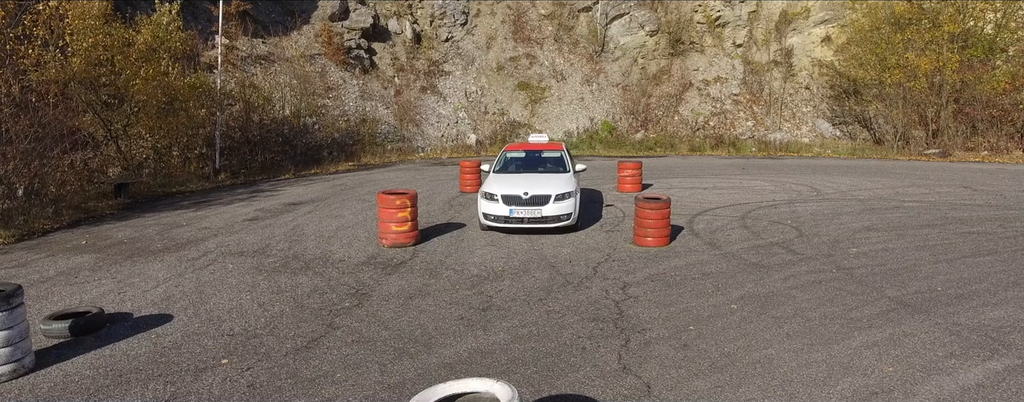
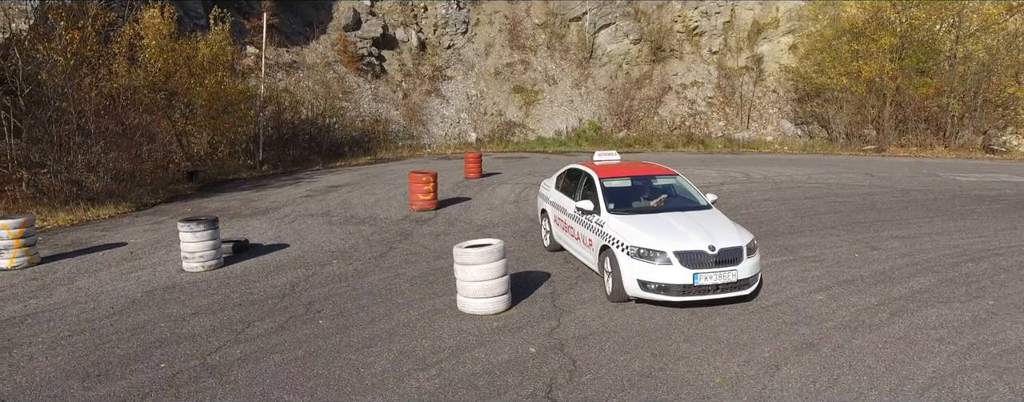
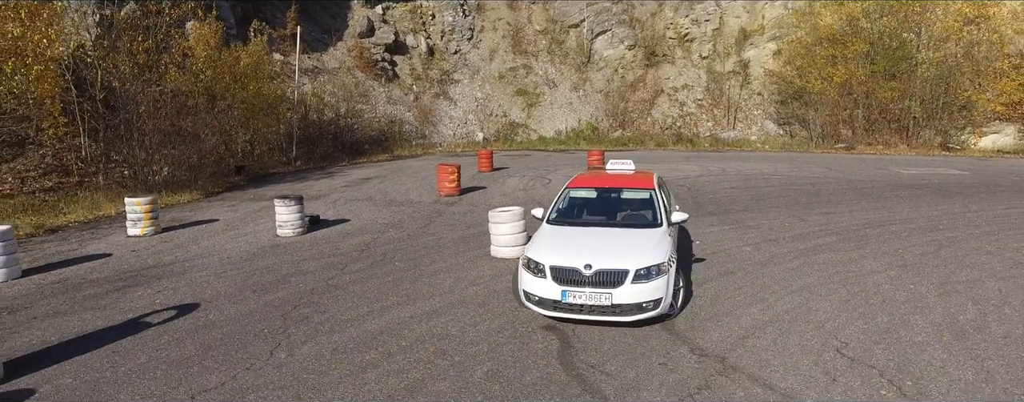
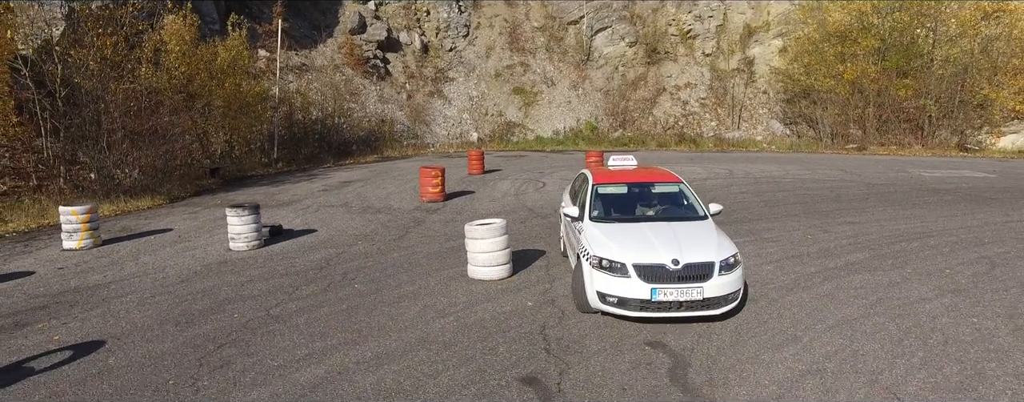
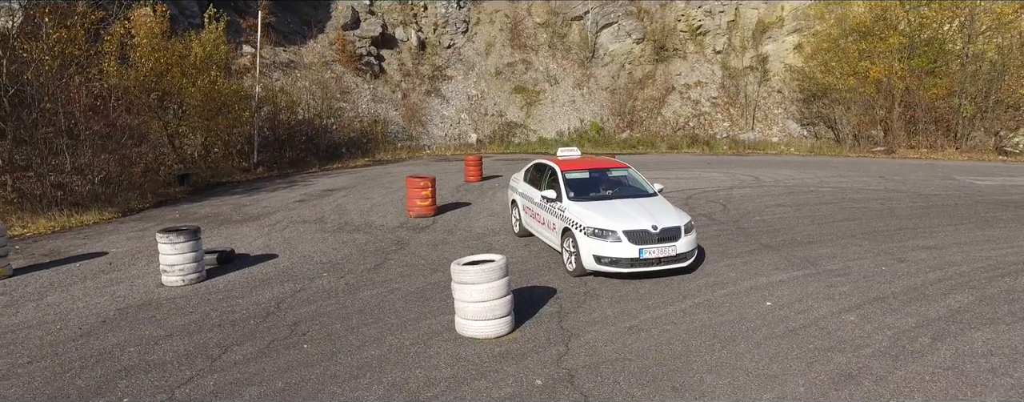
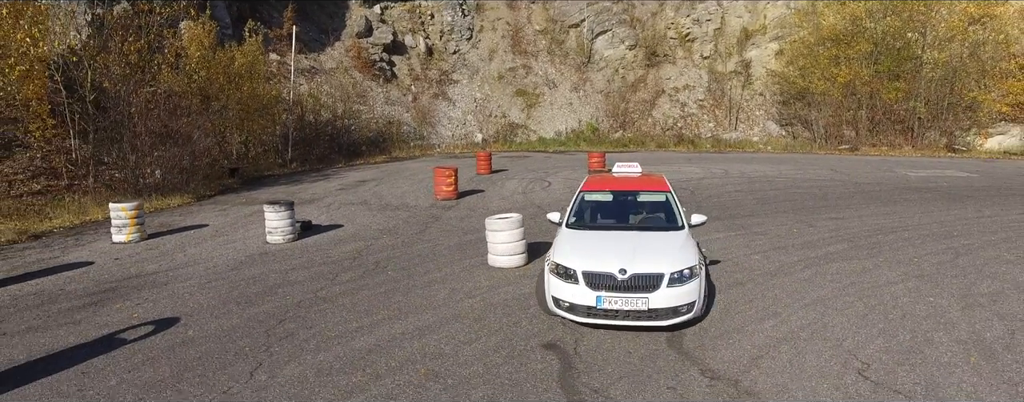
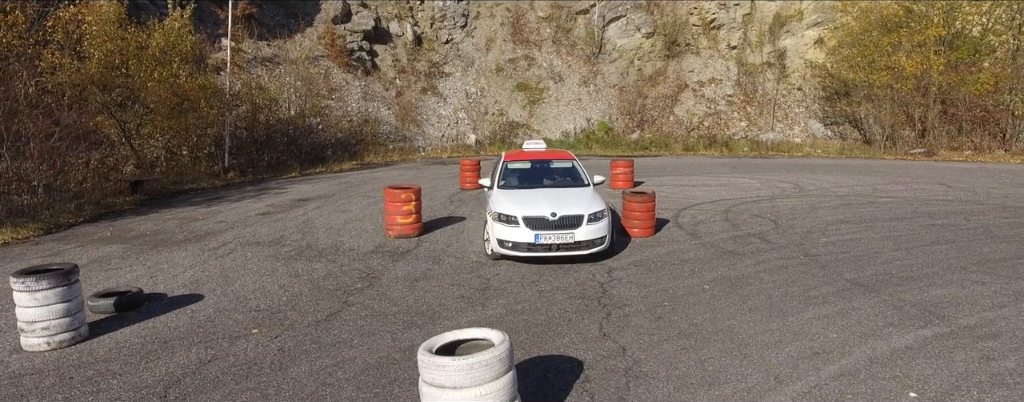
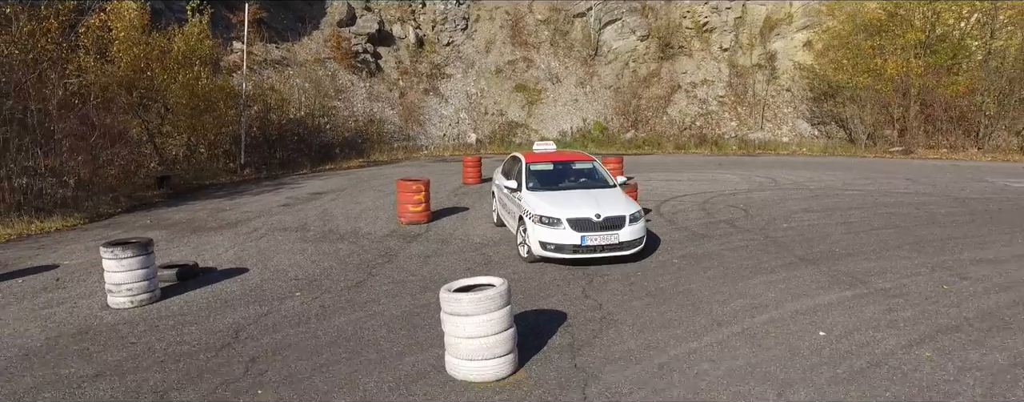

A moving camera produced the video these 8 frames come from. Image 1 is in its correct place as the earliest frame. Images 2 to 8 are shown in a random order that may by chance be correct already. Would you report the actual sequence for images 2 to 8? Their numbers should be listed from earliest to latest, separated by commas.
7, 8, 5, 2, 4, 6, 3
